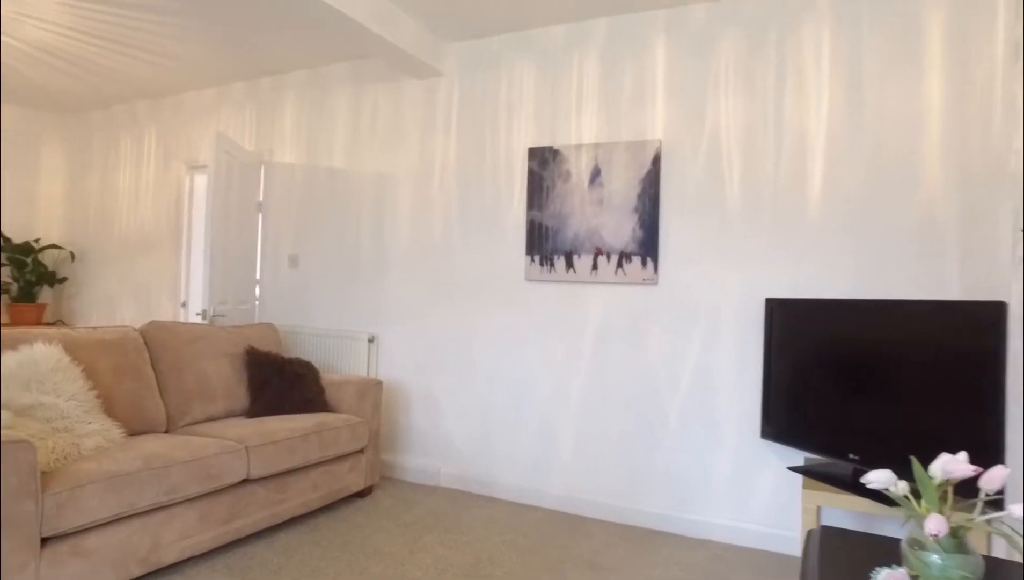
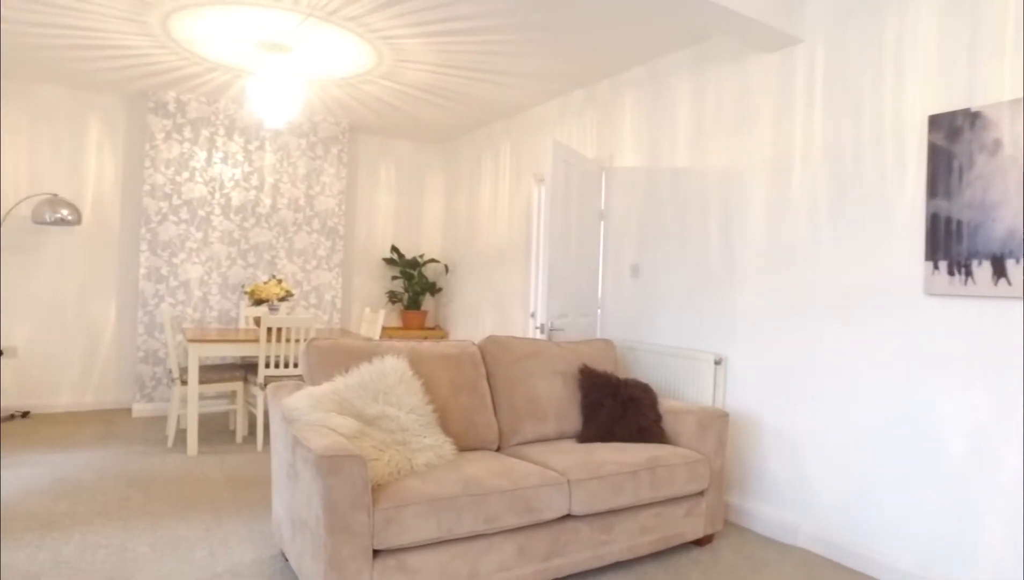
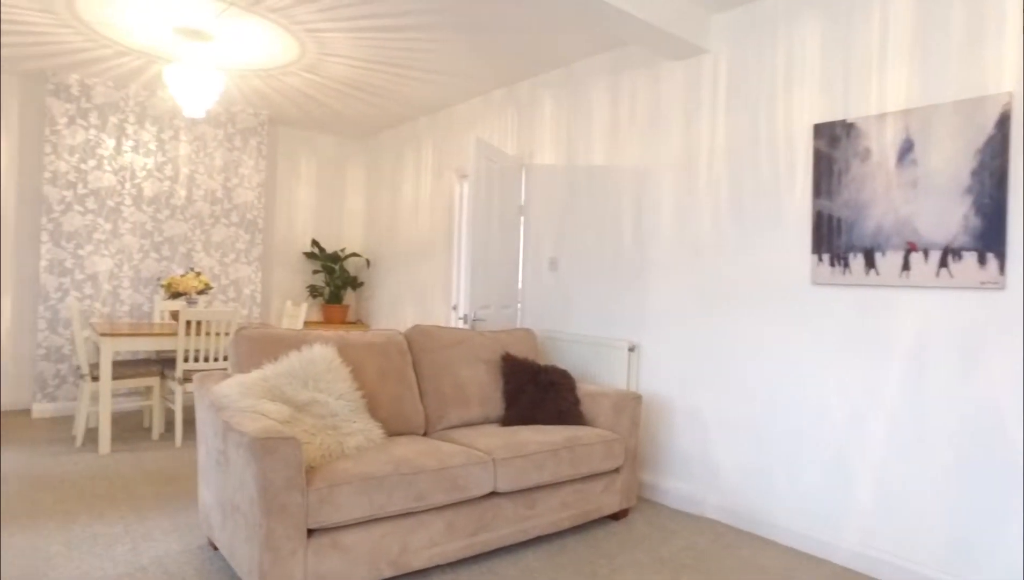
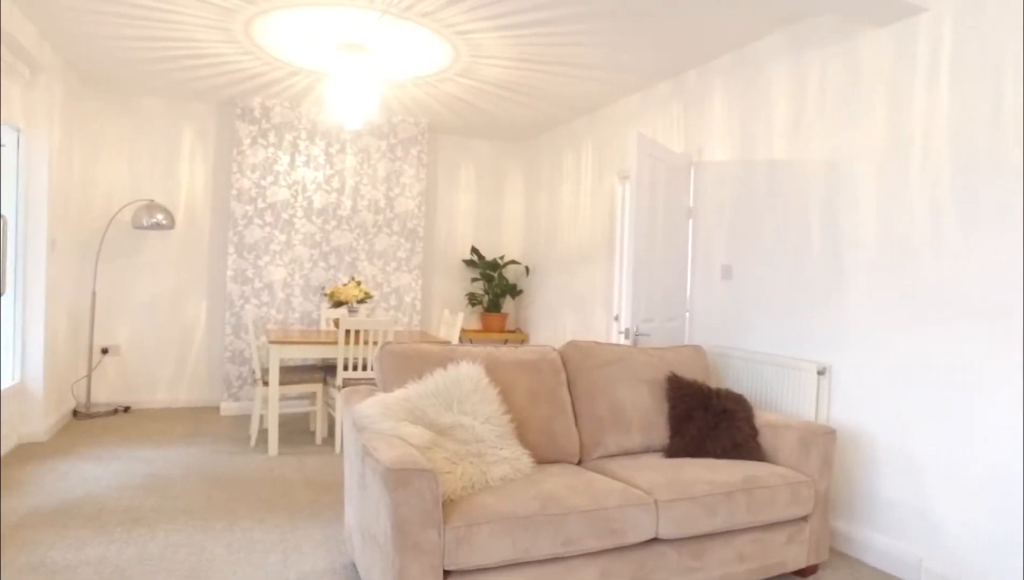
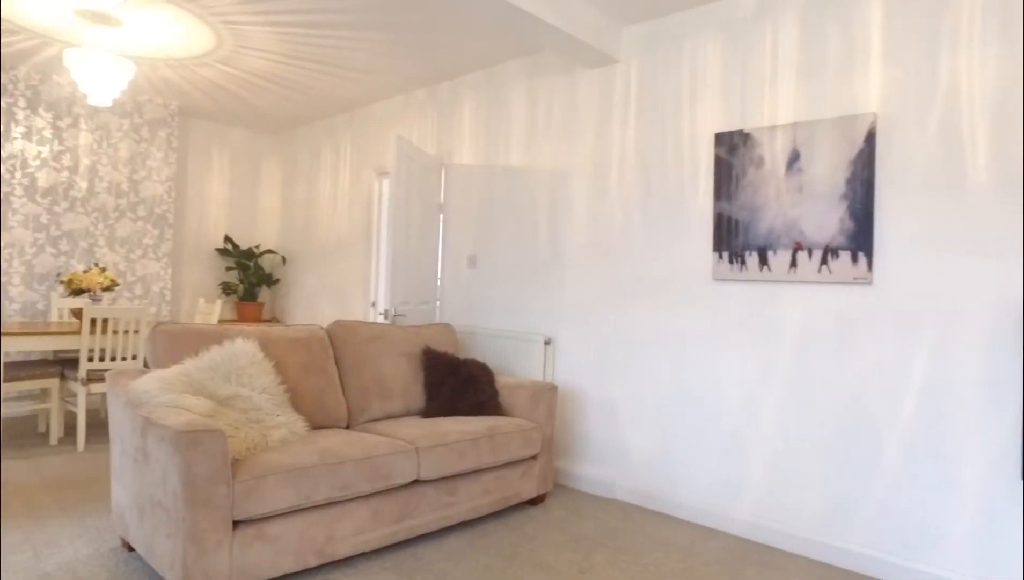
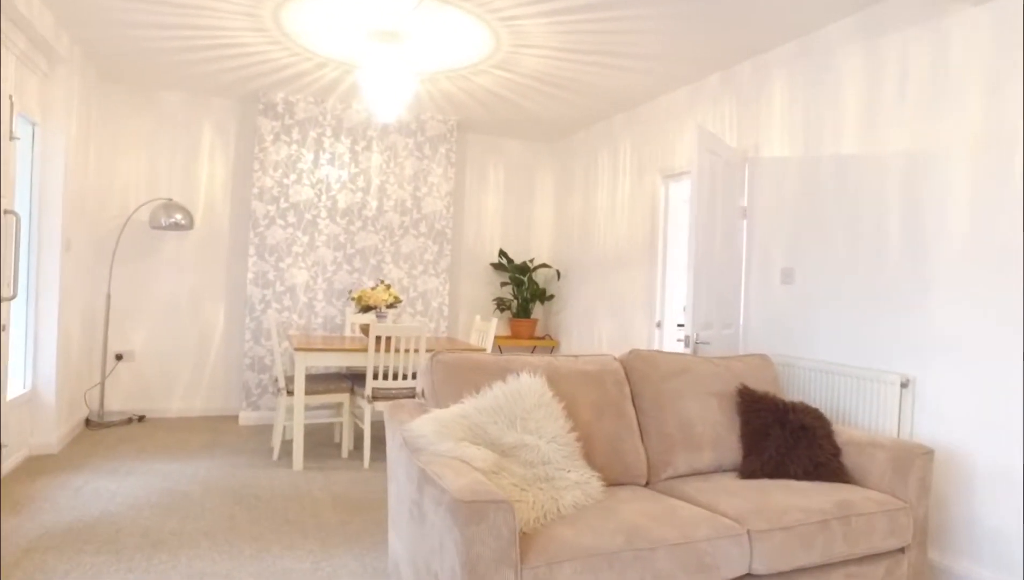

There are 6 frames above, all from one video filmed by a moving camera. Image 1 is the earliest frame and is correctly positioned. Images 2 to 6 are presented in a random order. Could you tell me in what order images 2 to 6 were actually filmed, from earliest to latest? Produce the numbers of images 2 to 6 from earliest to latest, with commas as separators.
5, 3, 2, 4, 6
